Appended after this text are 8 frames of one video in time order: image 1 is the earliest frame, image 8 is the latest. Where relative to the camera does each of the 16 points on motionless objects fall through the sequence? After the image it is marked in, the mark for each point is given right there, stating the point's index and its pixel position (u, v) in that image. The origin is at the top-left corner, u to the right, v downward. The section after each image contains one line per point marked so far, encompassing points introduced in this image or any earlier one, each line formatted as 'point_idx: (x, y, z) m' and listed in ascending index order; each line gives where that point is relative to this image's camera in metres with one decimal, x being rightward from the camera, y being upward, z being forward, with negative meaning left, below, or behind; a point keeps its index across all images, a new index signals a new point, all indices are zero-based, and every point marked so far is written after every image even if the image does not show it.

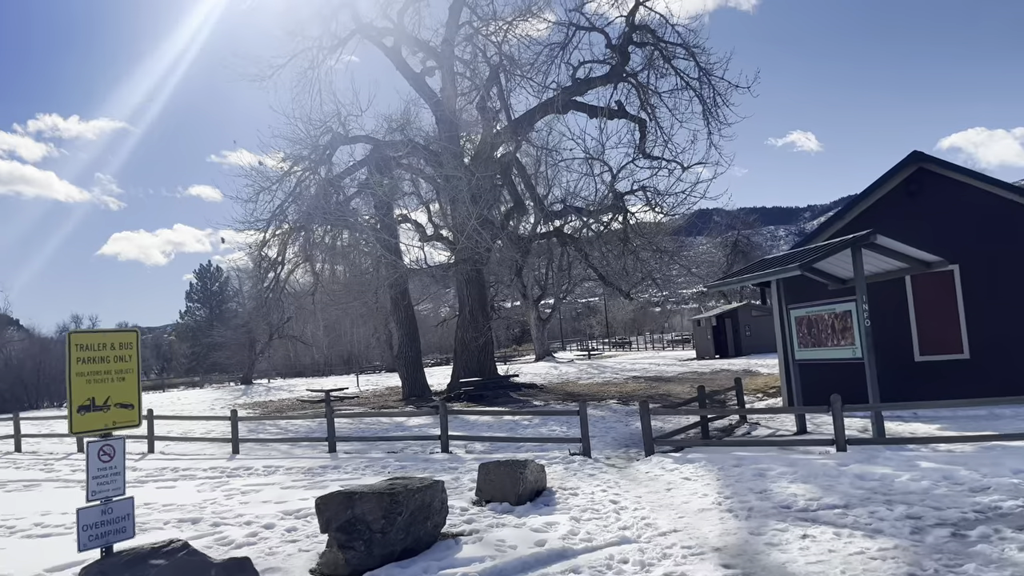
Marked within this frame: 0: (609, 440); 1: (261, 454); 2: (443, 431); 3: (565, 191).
0: (+1.3, -2.1, +11.2) m
1: (-3.6, -2.4, +11.6) m
2: (-0.9, -1.8, +10.4) m
3: (+1.2, +2.2, +18.4) m
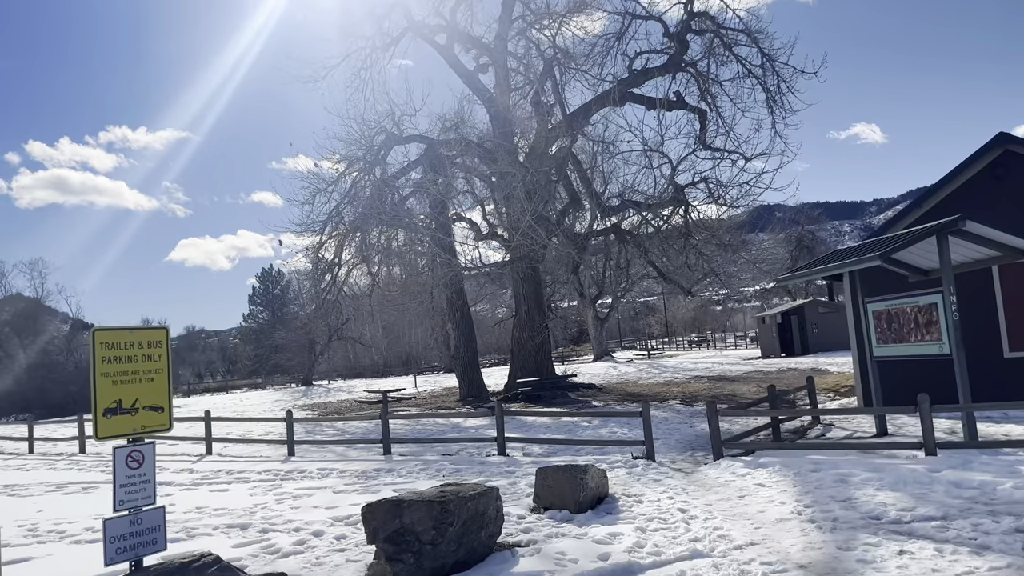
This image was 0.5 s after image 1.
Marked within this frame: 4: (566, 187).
0: (+2.1, -2.0, +10.7) m
1: (-2.8, -2.4, +11.4) m
2: (-0.2, -1.8, +10.0) m
3: (+2.4, +2.3, +17.9) m
4: (+1.3, +2.5, +19.7) m
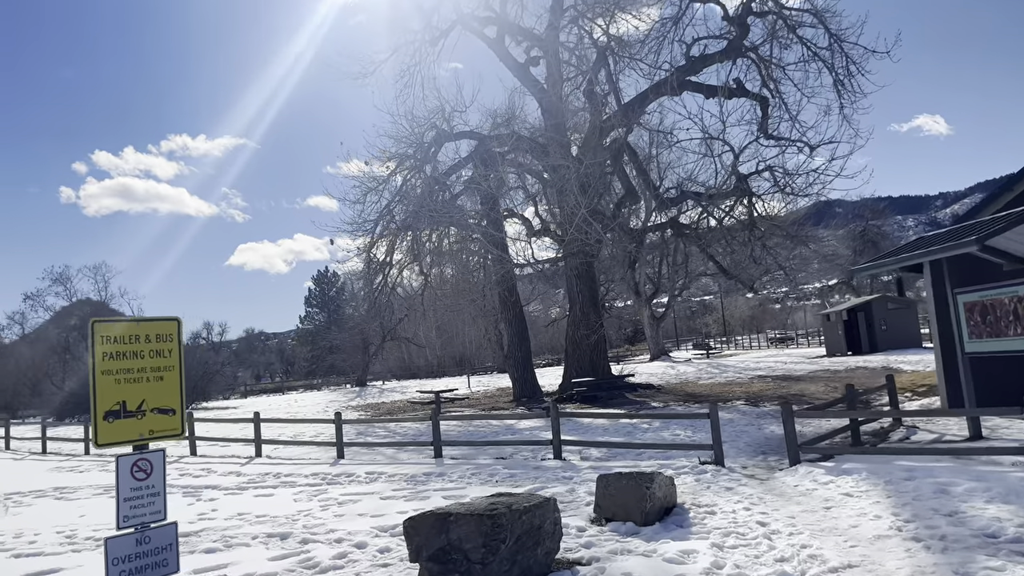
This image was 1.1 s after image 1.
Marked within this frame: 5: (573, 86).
0: (+2.8, -2.0, +10.0) m
1: (-2.0, -2.3, +11.0) m
2: (+0.5, -1.7, +9.5) m
3: (+3.6, +2.4, +17.2) m
4: (+2.6, +2.6, +19.0) m
5: (+1.5, +4.9, +19.8) m
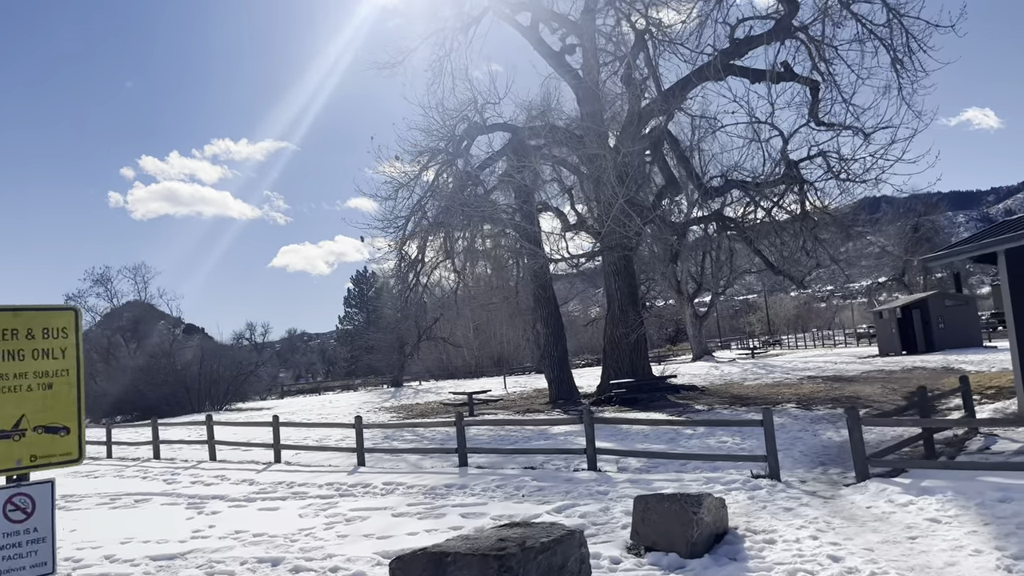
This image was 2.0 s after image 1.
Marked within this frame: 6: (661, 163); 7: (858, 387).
0: (+3.2, -1.9, +9.0) m
1: (-1.6, -2.3, +10.3) m
2: (+0.8, -1.7, +8.6) m
3: (+4.2, +2.5, +16.2) m
4: (+3.3, +2.6, +18.0) m
5: (+2.3, +5.0, +18.9) m
6: (+3.3, +2.8, +18.0) m
7: (+7.7, -2.2, +18.1) m
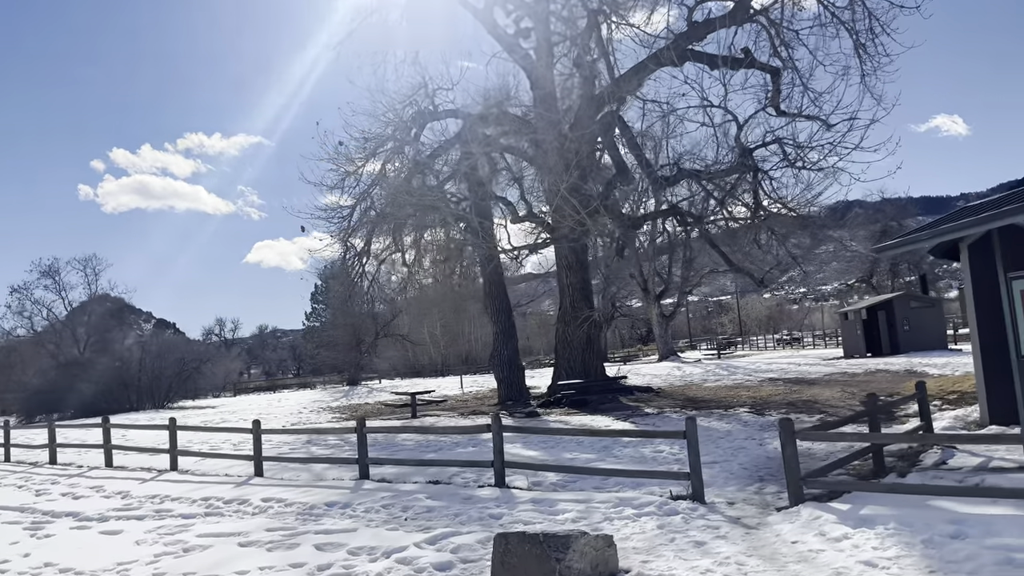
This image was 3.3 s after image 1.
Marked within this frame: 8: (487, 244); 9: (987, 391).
0: (+2.2, -1.8, +8.0) m
1: (-2.6, -2.2, +9.2) m
2: (-0.1, -1.6, +7.5) m
3: (+3.1, +2.5, +15.2) m
4: (+2.1, +2.7, +17.0) m
5: (+1.1, +5.1, +17.9) m
6: (+2.1, +2.8, +17.0) m
7: (+6.5, -2.2, +17.3) m
8: (-0.6, +1.1, +19.7) m
9: (+5.7, -1.2, +9.7) m
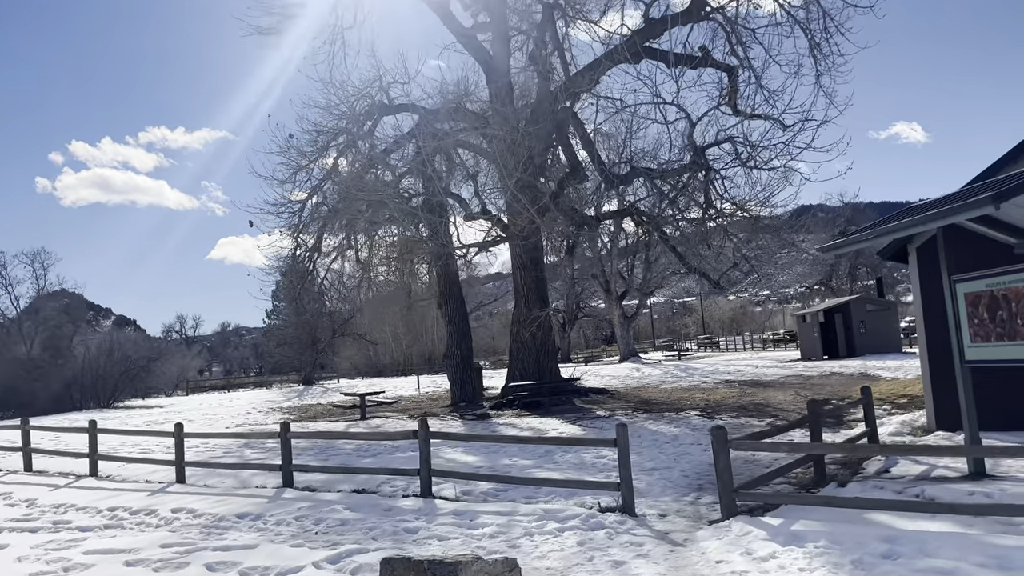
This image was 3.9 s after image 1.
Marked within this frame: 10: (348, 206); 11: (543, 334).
0: (+1.5, -1.8, +7.7) m
1: (-3.3, -2.1, +8.7) m
2: (-0.8, -1.6, +7.1) m
3: (+2.2, +2.5, +14.9) m
4: (+1.2, +2.7, +16.7) m
5: (+0.1, +5.1, +17.5) m
6: (+1.1, +2.8, +16.7) m
7: (+5.4, -2.2, +17.1) m
8: (-1.7, +1.1, +19.3) m
9: (+4.9, -1.3, +9.5) m
10: (-3.9, +2.0, +19.6) m
11: (+0.7, -1.1, +18.8) m
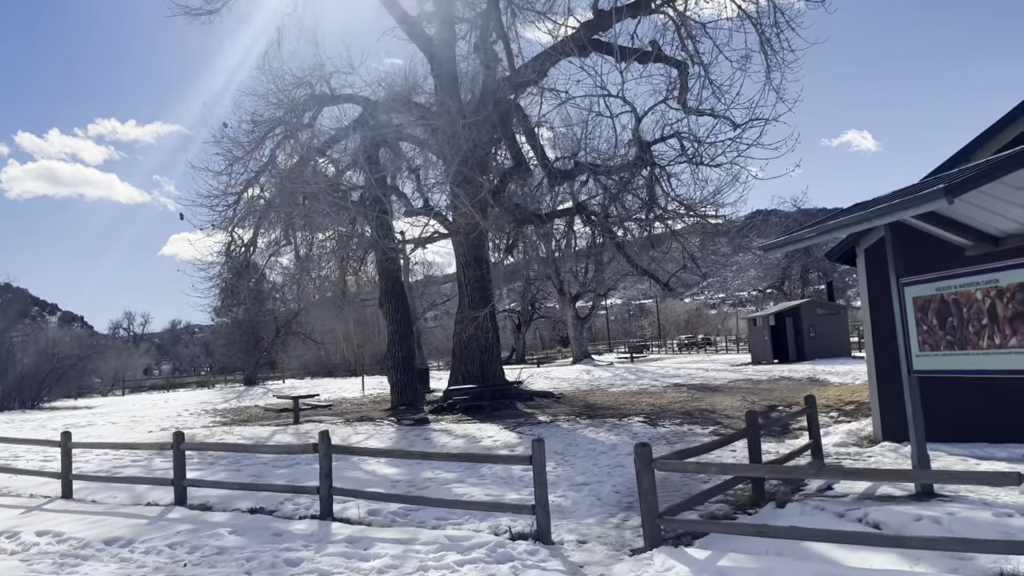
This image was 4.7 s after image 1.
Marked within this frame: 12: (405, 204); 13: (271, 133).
0: (+0.8, -1.8, +7.1) m
1: (-4.1, -2.1, +7.8) m
2: (-1.5, -1.5, +6.4) m
3: (+1.2, +2.5, +14.3) m
4: (0.0, +2.7, +16.1) m
5: (-1.0, +5.1, +16.8) m
6: (0.0, +2.8, +16.0) m
7: (+4.2, -2.3, +16.7) m
8: (-2.9, +1.1, +18.5) m
9: (+4.1, -1.3, +9.1) m
10: (-5.2, +2.0, +18.8) m
11: (-0.6, -1.1, +18.1) m
12: (-2.4, +1.9, +18.3) m
13: (-6.0, +3.8, +19.9) m
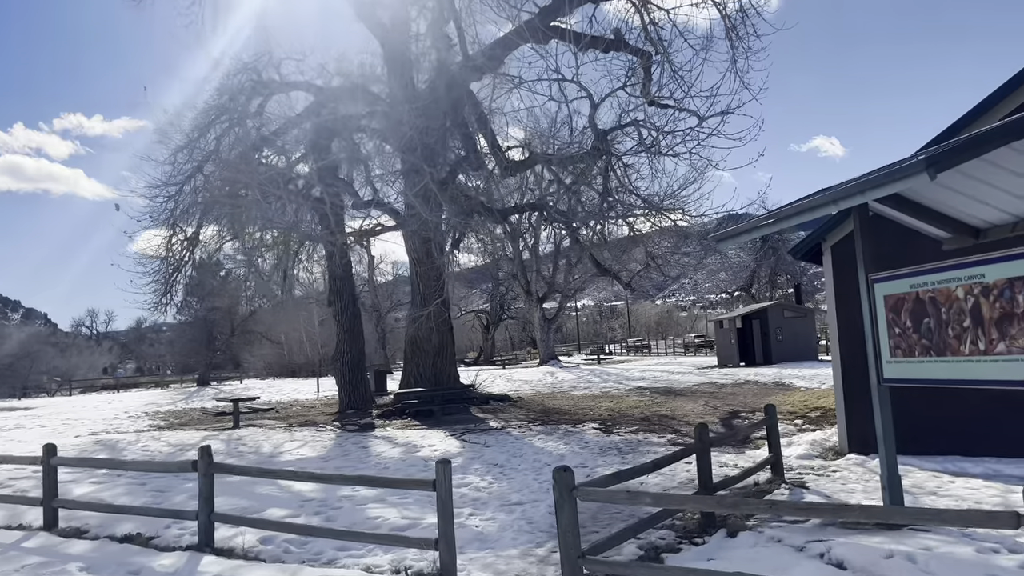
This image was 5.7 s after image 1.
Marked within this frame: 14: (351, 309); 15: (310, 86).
0: (+0.2, -1.8, +6.3) m
1: (-4.7, -2.0, +6.8) m
2: (-2.1, -1.5, +5.5) m
3: (+0.3, +2.5, +13.5) m
4: (-0.8, +2.8, +15.2) m
5: (-1.9, +5.2, +15.9) m
6: (-0.9, +2.9, +15.2) m
7: (+3.3, -2.3, +16.0) m
8: (-3.9, +1.2, +17.5) m
9: (+3.4, -1.3, +8.3) m
10: (-6.2, +2.1, +17.7) m
11: (-1.6, -1.0, +17.2) m
12: (-3.4, +1.9, +17.3) m
13: (-6.9, +3.9, +18.8) m
14: (-3.9, -0.4, +19.2) m
15: (-4.7, +4.7, +19.0) m
